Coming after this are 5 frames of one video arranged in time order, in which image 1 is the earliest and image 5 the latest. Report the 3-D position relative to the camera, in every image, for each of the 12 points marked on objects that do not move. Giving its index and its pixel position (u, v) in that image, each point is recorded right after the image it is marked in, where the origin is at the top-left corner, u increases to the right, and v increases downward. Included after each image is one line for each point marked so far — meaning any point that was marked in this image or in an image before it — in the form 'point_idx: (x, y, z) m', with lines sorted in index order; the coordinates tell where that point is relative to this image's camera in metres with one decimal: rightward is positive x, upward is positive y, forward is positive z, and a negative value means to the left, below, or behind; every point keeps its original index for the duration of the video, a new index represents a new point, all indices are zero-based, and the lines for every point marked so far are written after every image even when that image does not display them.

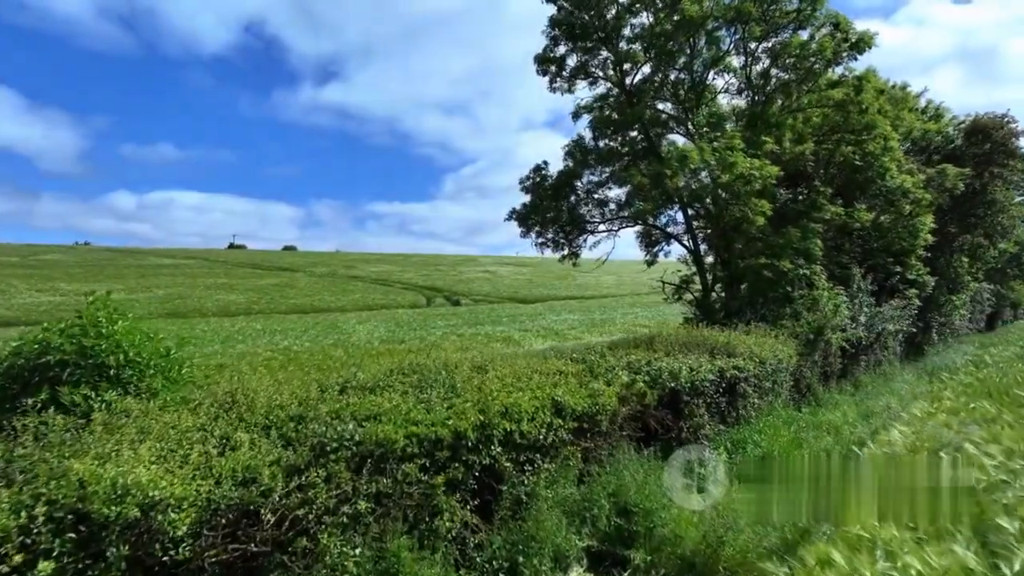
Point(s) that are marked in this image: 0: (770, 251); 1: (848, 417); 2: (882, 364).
0: (+6.0, +0.9, +16.2) m
1: (+5.8, -2.2, +12.1) m
2: (+9.3, -1.9, +17.5) m
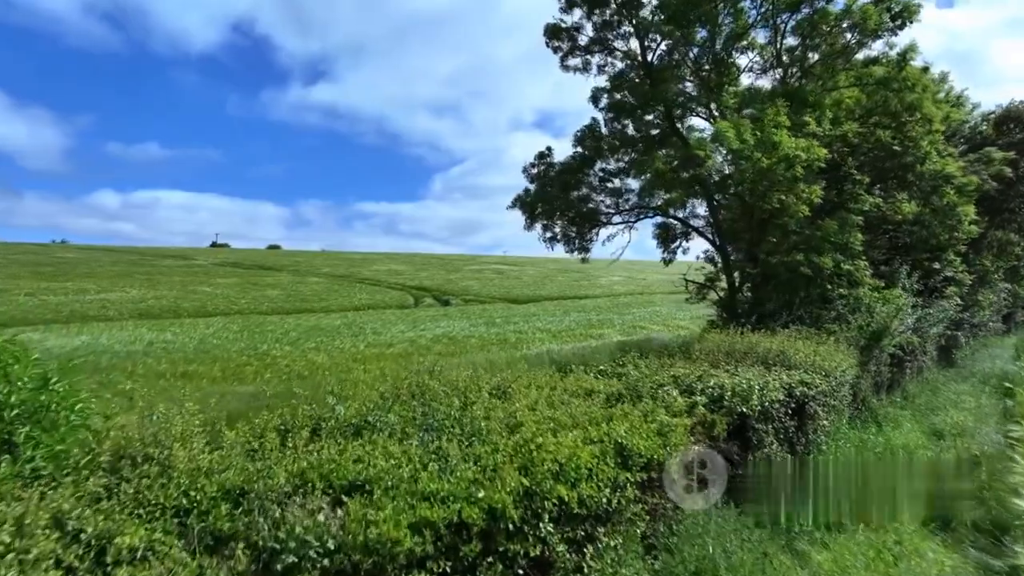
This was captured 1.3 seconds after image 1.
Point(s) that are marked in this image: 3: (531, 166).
0: (+6.1, +0.9, +14.5) m
1: (+6.0, -2.2, +10.3) m
2: (+9.4, -1.9, +15.8) m
3: (+0.5, +3.2, +17.7) m
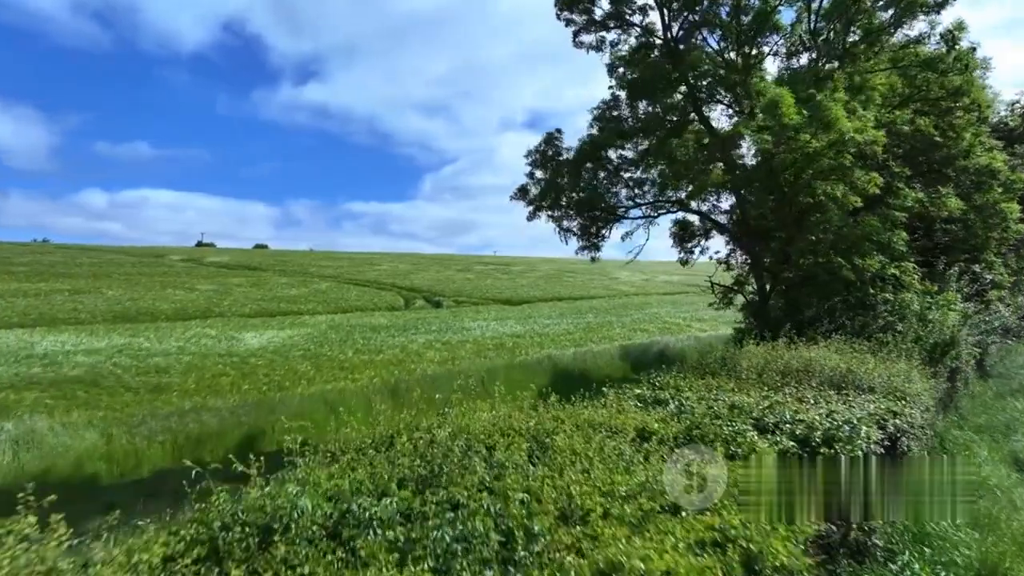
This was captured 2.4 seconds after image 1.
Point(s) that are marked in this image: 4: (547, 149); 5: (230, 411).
0: (+6.2, +0.8, +13.0) m
1: (+6.2, -2.3, +8.8) m
2: (+9.5, -2.0, +14.4) m
3: (+0.5, +3.1, +16.1) m
4: (+0.8, +3.1, +15.9) m
5: (-6.1, -2.7, +15.2) m
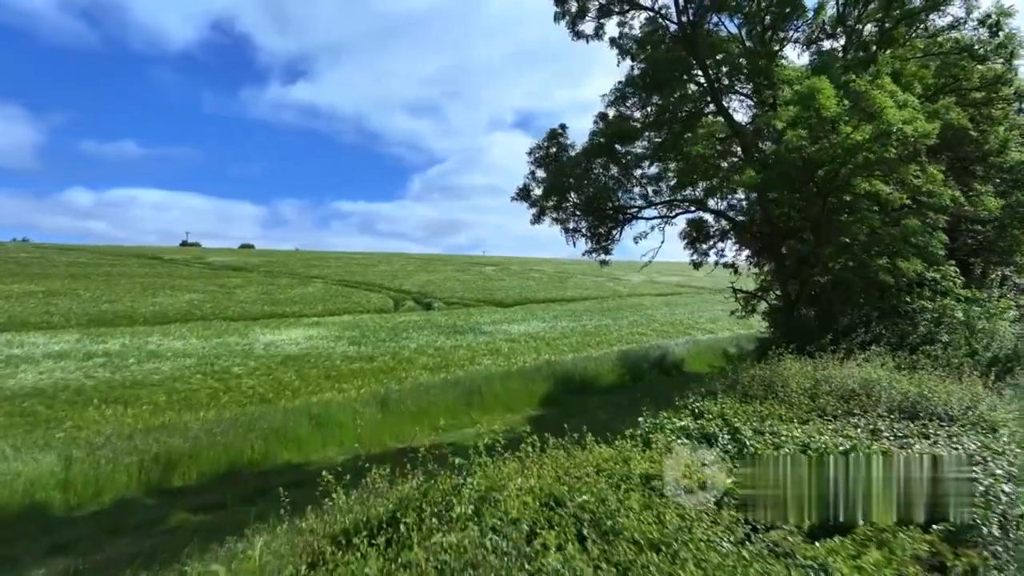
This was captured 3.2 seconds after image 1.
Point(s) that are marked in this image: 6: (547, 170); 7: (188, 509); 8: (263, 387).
0: (+6.3, +0.7, +11.8) m
1: (+6.3, -2.4, +7.6) m
2: (+9.5, -2.1, +13.3) m
3: (+0.6, +3.0, +14.9) m
4: (+0.8, +3.0, +14.7) m
5: (-6.1, -2.8, +13.9) m
6: (+0.8, +2.5, +14.8) m
7: (-5.1, -3.5, +11.0) m
8: (-6.4, -2.5, +17.9) m
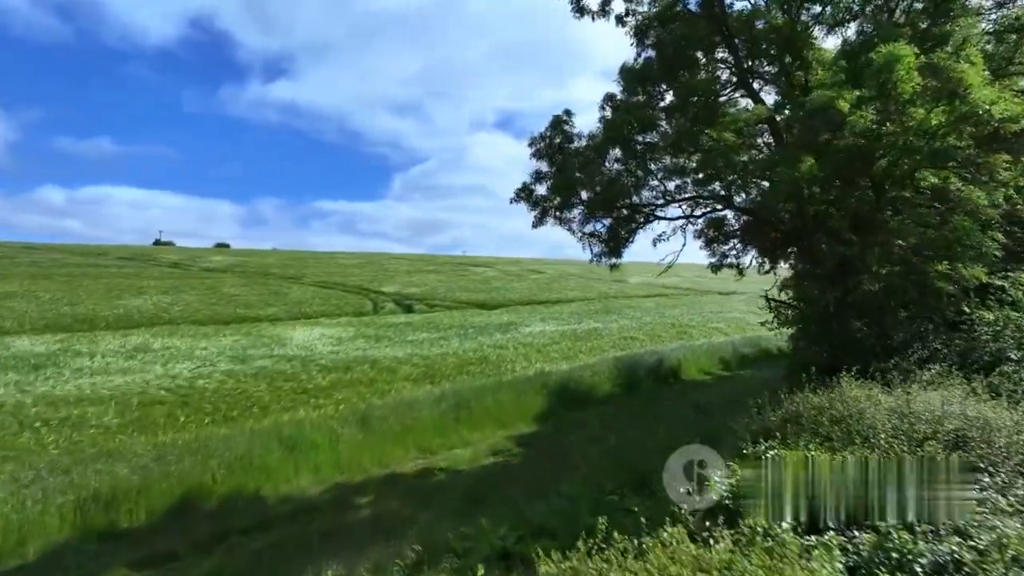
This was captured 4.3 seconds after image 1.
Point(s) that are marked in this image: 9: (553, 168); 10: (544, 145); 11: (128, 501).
0: (+6.4, +0.6, +10.4) m
1: (+6.4, -2.5, +6.2) m
2: (+9.5, -2.2, +11.9) m
3: (+0.5, +2.9, +13.3) m
4: (+0.8, +2.9, +13.1) m
5: (-6.1, -2.9, +12.1) m
6: (+0.7, +2.4, +13.2) m
7: (-5.0, -3.6, +9.2) m
8: (-6.5, -2.6, +16.1) m
9: (+0.8, +2.3, +12.8) m
10: (+0.6, +2.8, +13.2) m
11: (-5.8, -3.2, +10.6) m
